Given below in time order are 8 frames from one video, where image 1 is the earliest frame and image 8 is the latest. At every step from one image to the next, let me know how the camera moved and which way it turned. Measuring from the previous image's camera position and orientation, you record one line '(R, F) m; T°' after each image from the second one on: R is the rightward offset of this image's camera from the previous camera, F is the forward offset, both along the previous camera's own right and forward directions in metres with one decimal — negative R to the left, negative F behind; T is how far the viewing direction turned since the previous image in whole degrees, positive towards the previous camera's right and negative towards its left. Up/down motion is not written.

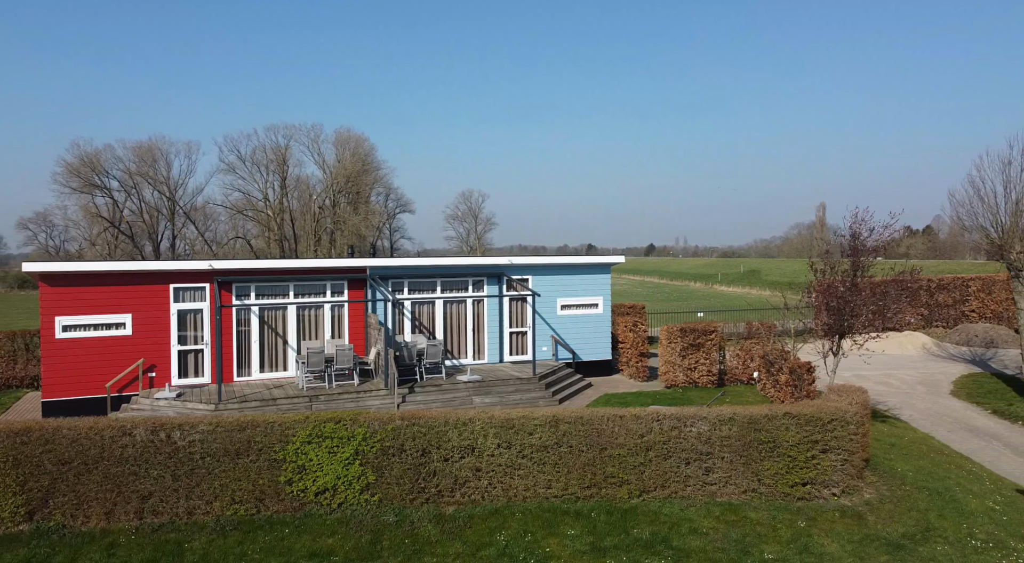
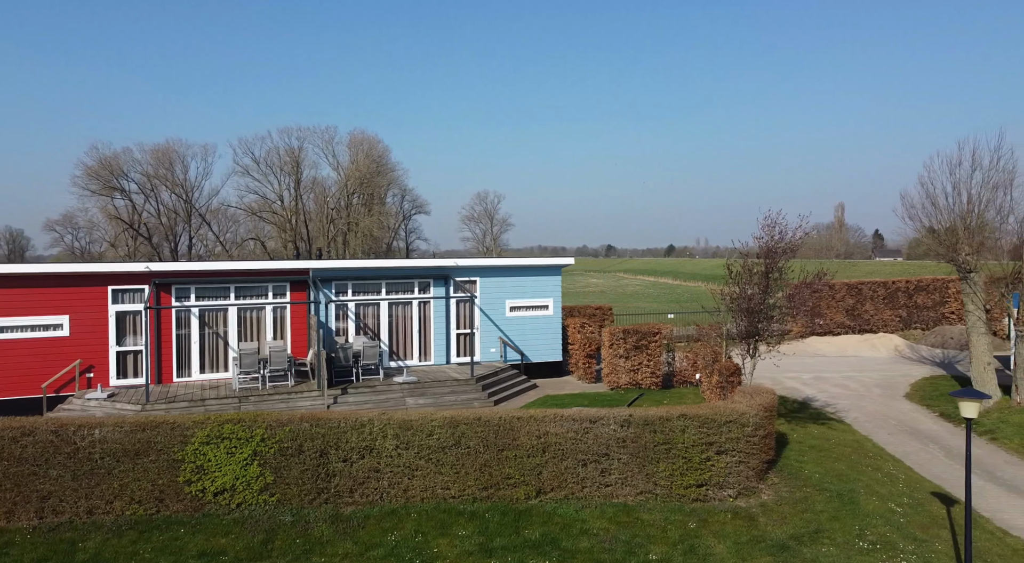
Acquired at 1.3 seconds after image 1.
(+1.5, 0.0) m; 0°
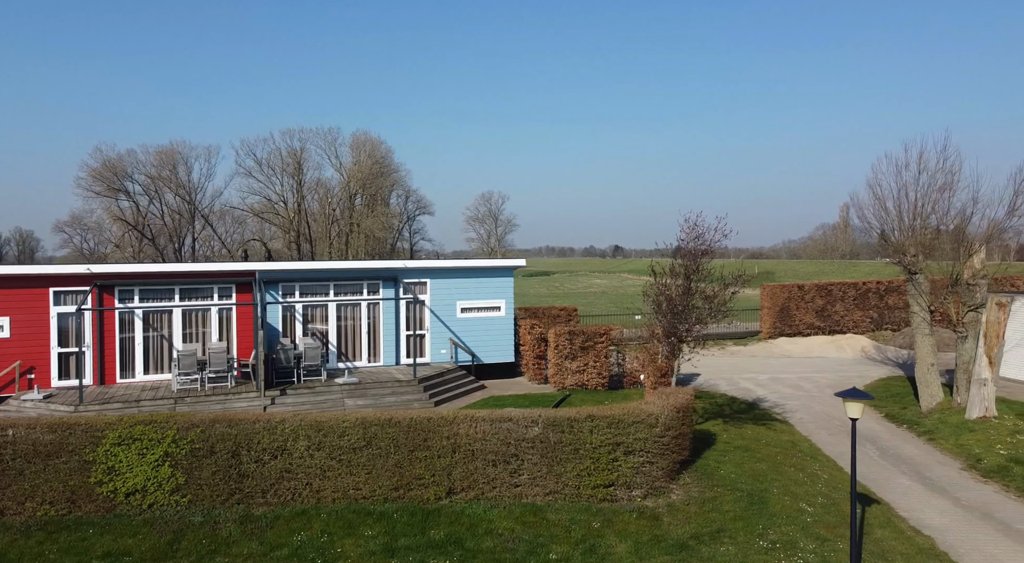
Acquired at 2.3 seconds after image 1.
(+1.2, -0.1) m; 0°
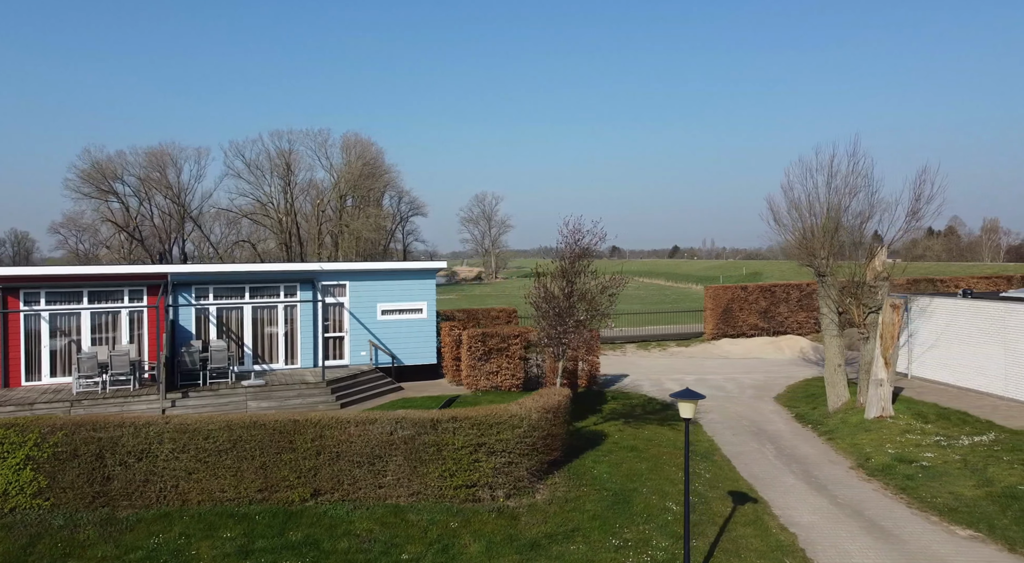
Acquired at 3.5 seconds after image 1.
(+1.6, -0.1) m; +1°
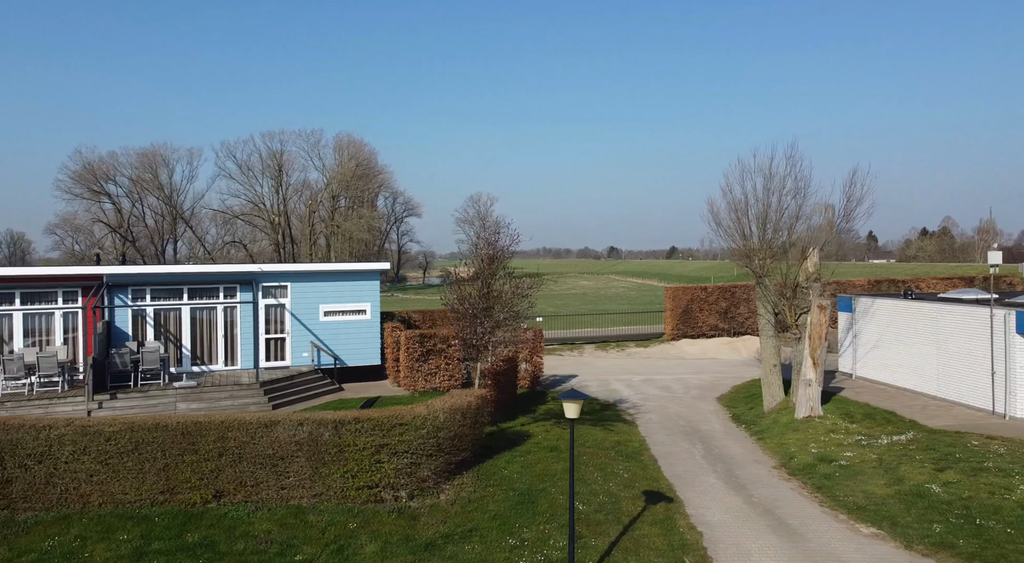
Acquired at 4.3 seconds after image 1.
(+1.2, -0.1) m; +1°
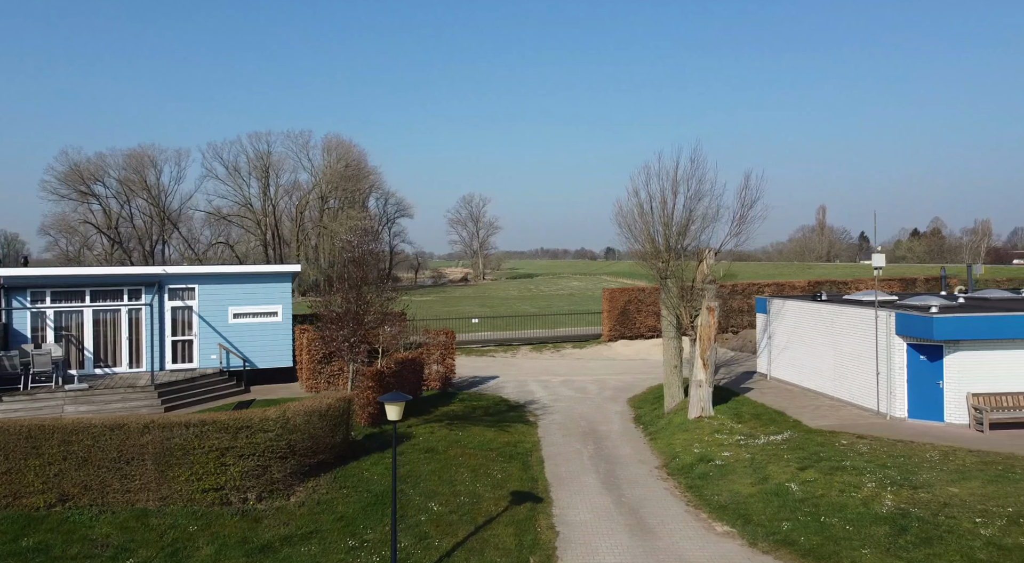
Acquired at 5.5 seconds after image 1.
(+1.8, -0.1) m; +1°
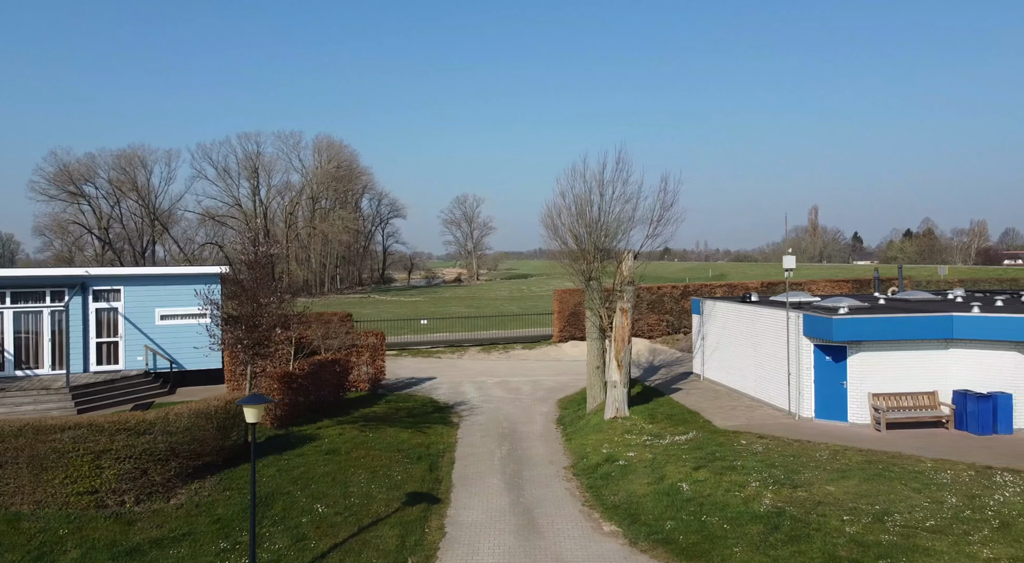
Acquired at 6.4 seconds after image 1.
(+1.5, -0.1) m; +1°
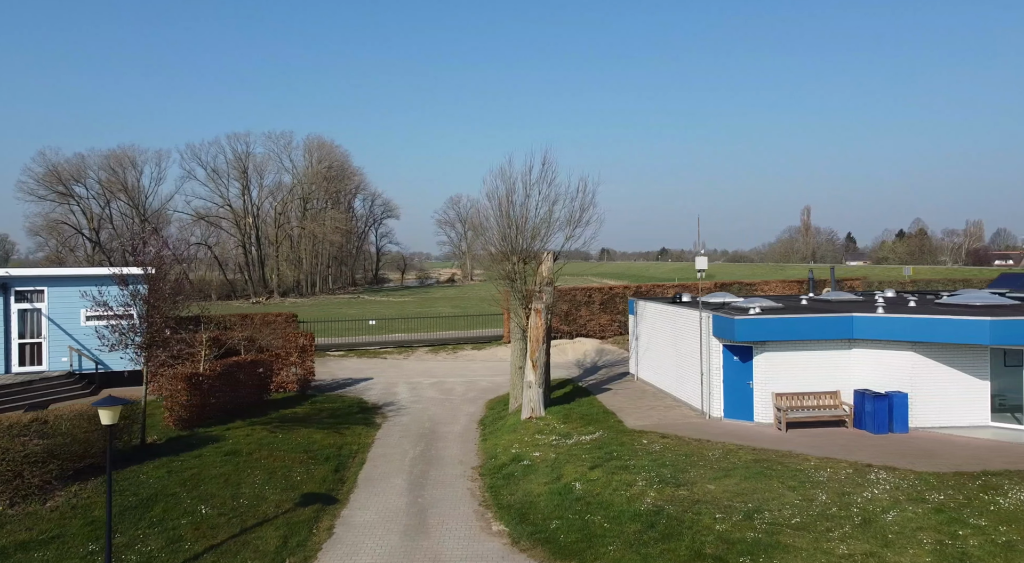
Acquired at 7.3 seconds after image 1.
(+1.5, -0.1) m; +1°
